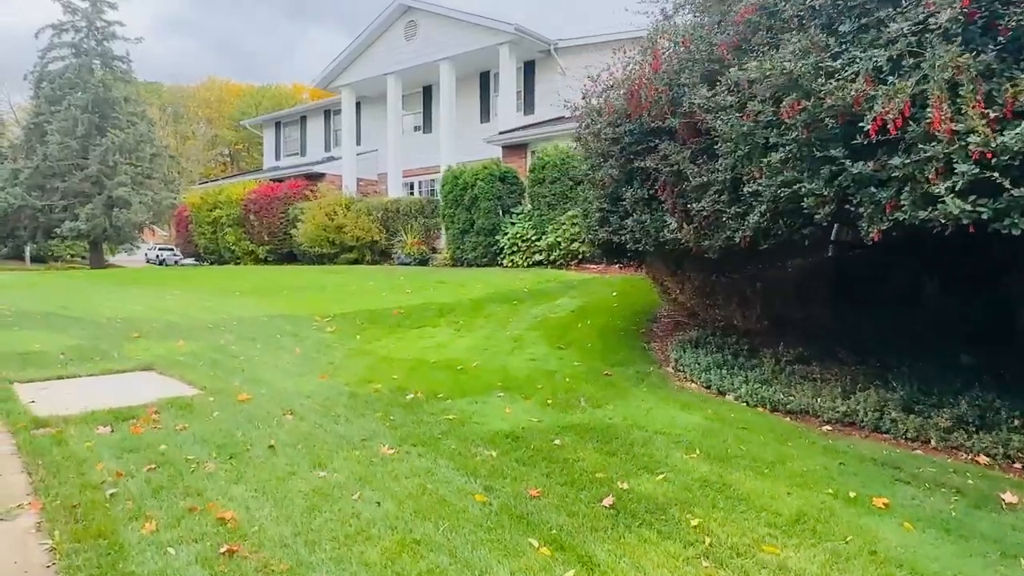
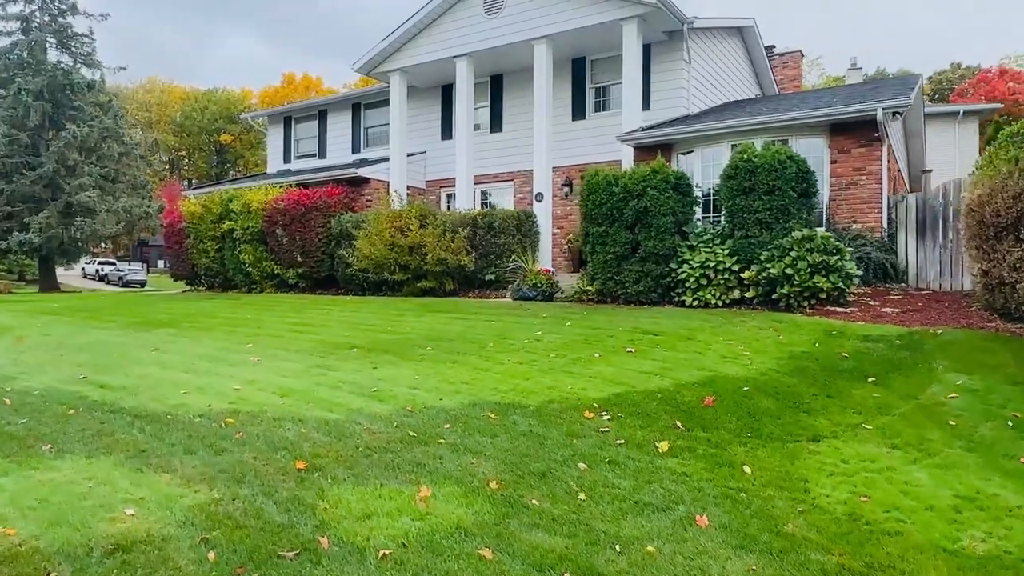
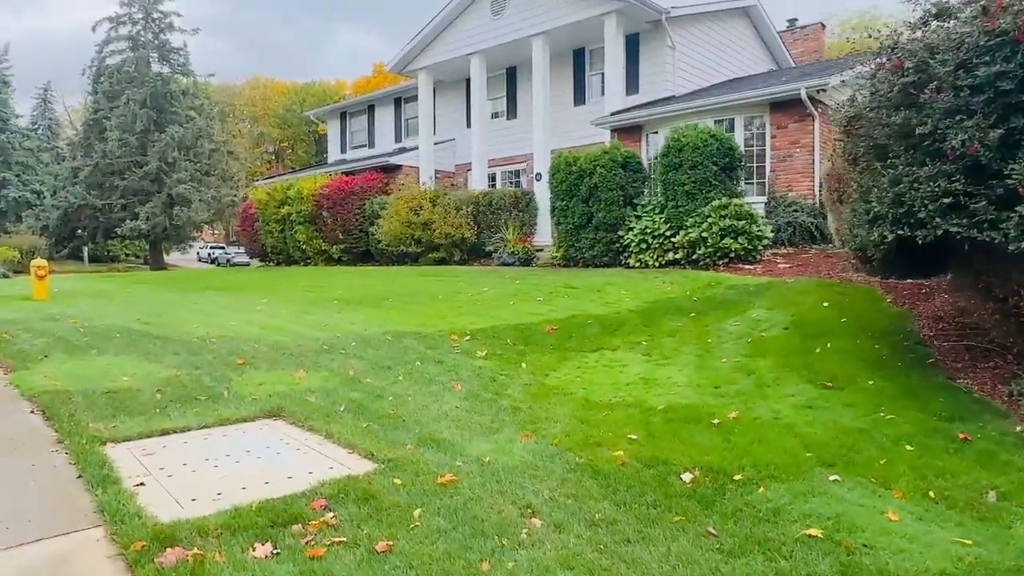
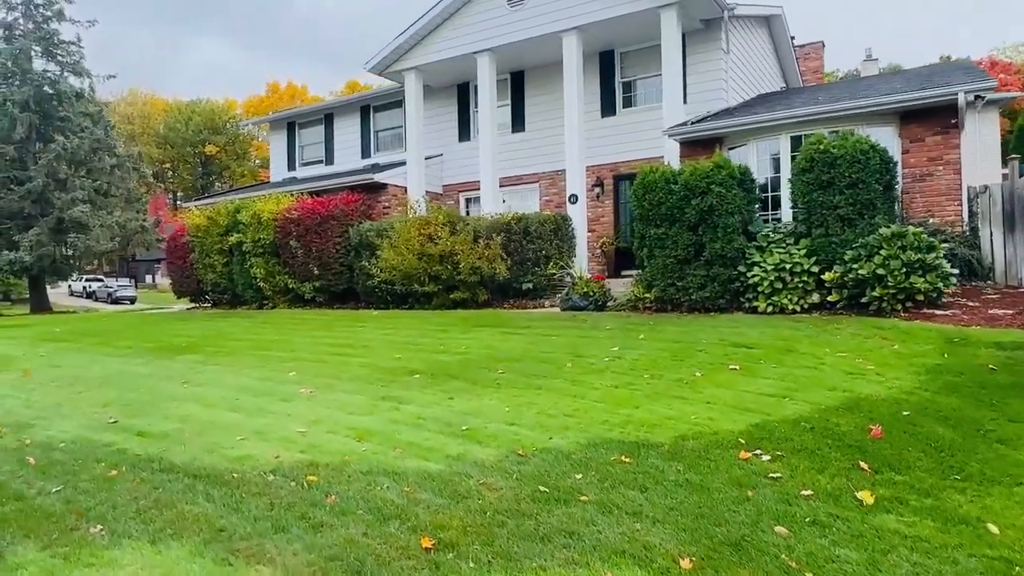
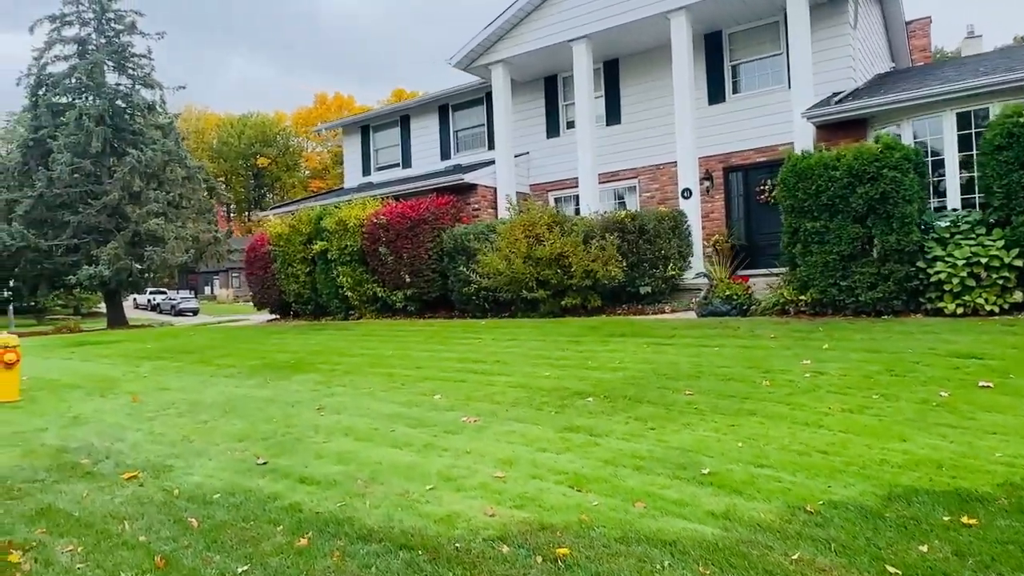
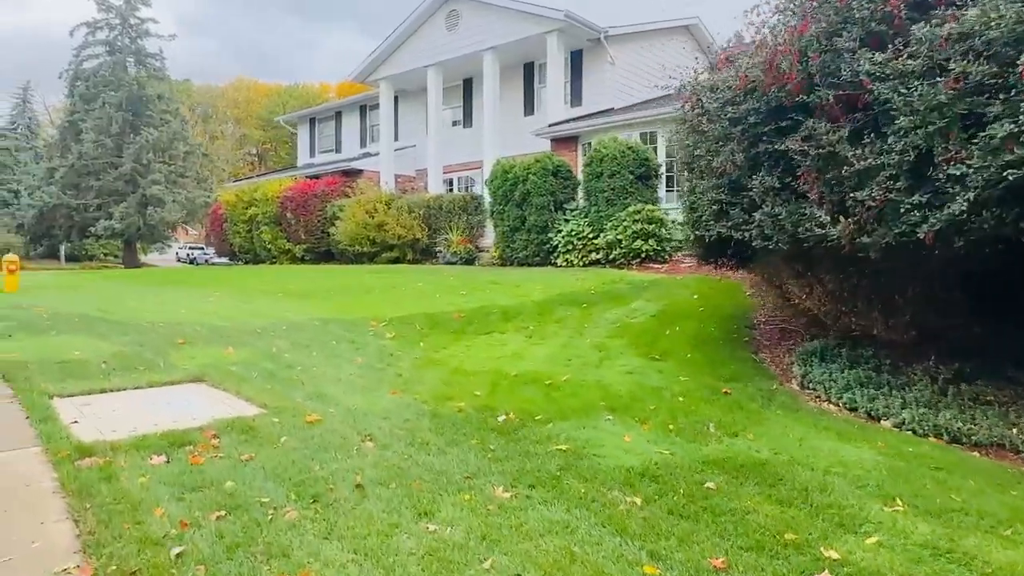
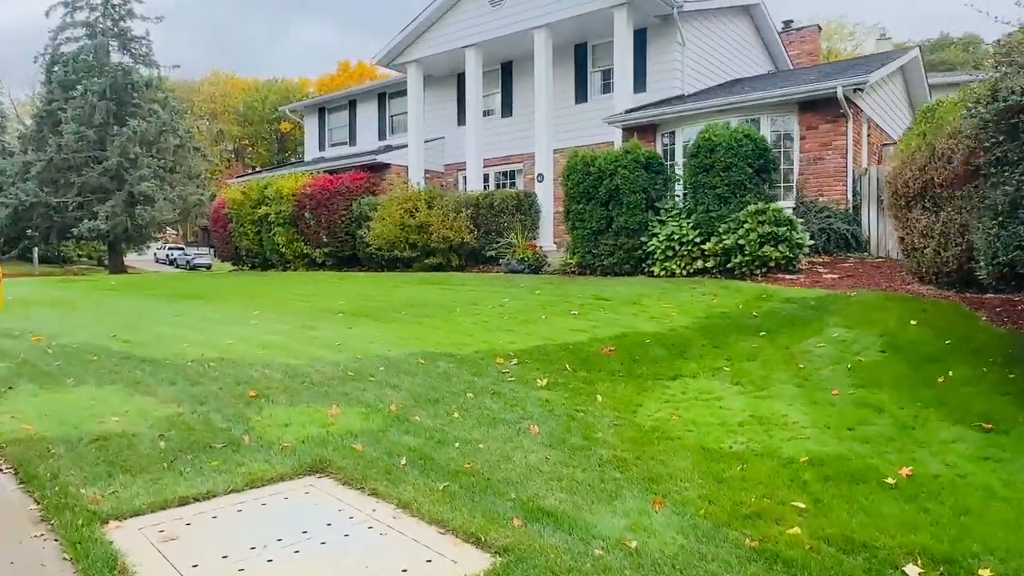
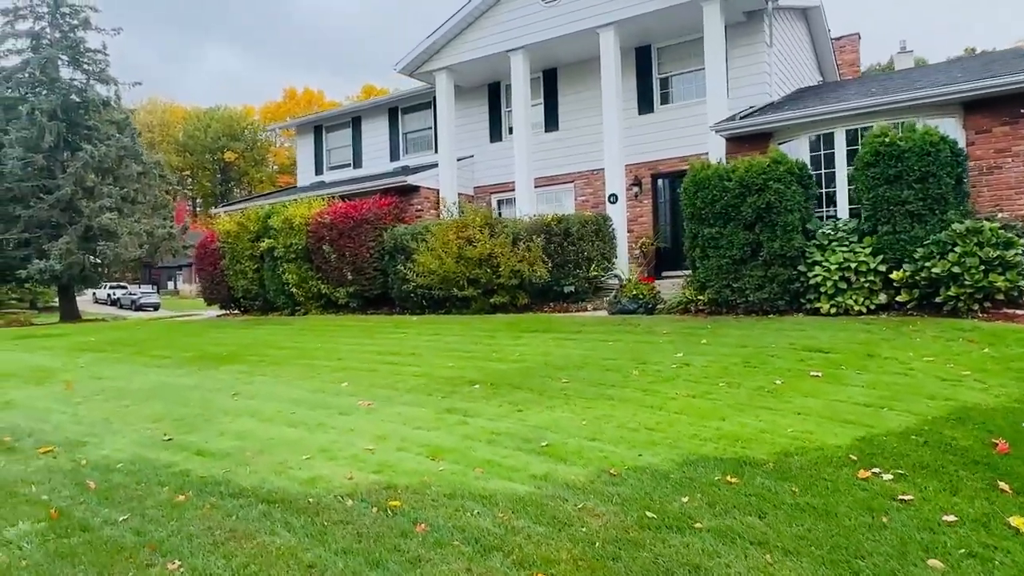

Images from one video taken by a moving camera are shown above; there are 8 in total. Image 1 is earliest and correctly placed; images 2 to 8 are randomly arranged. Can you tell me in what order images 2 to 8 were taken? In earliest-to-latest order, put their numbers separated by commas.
6, 3, 7, 2, 4, 8, 5
